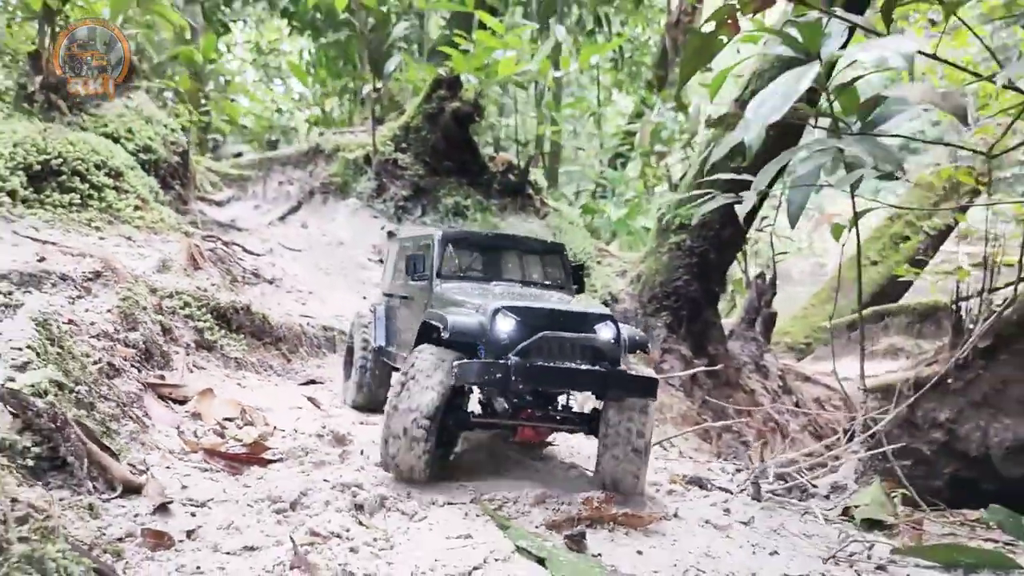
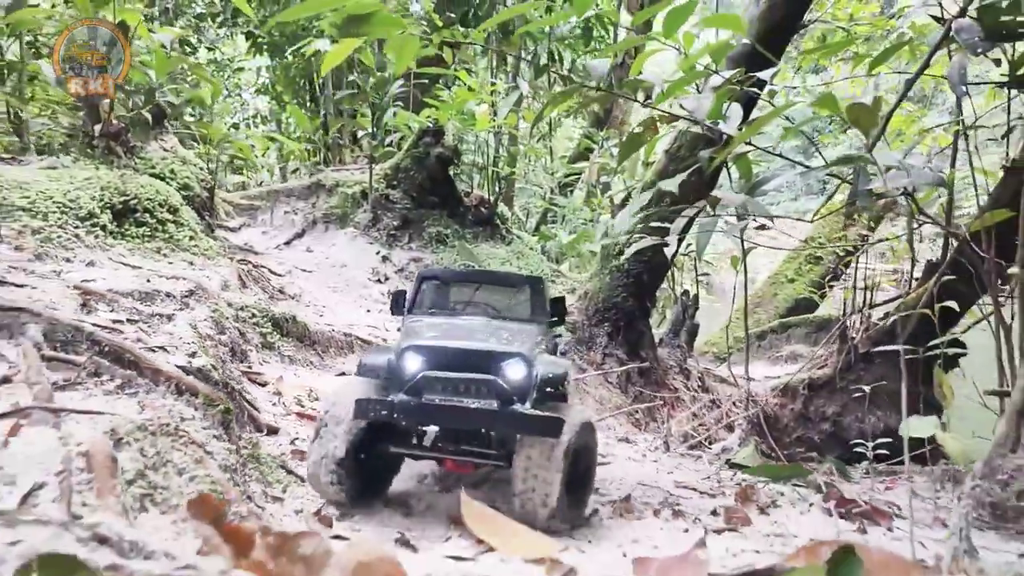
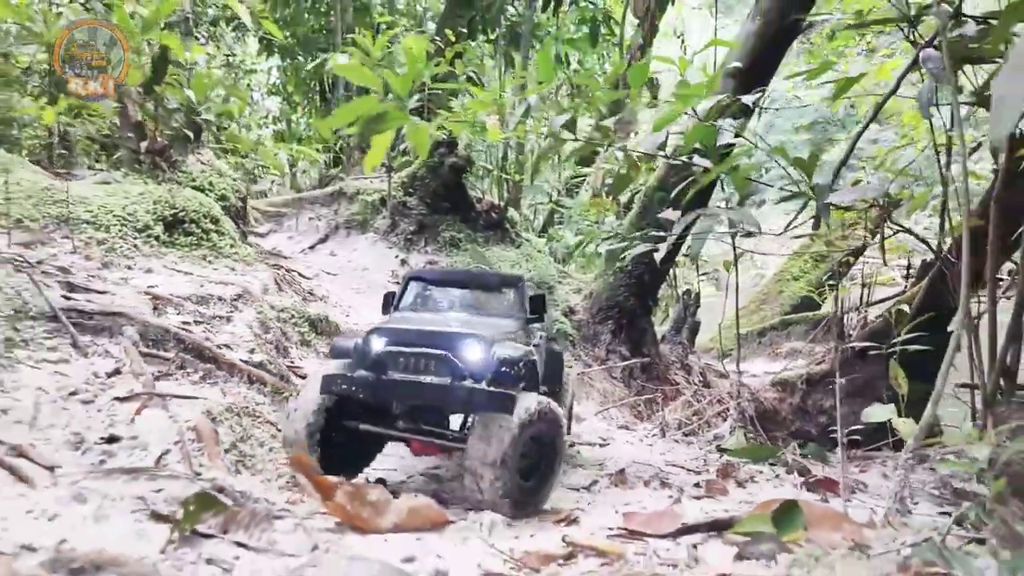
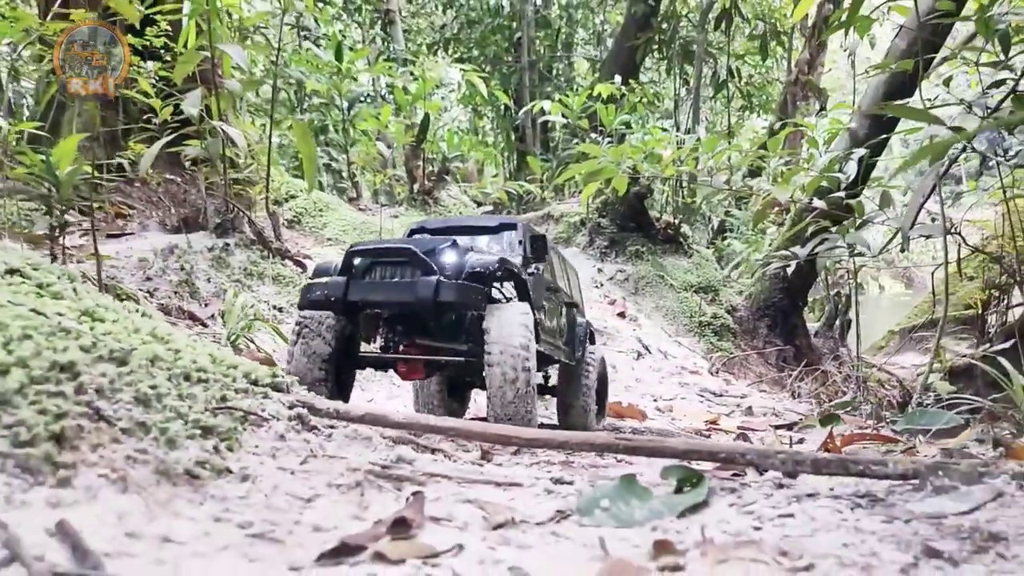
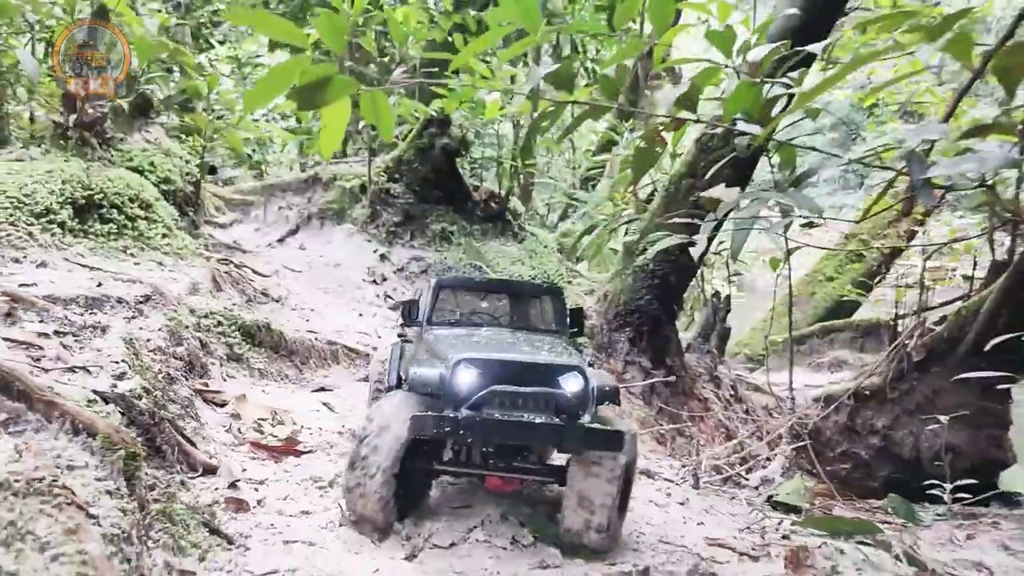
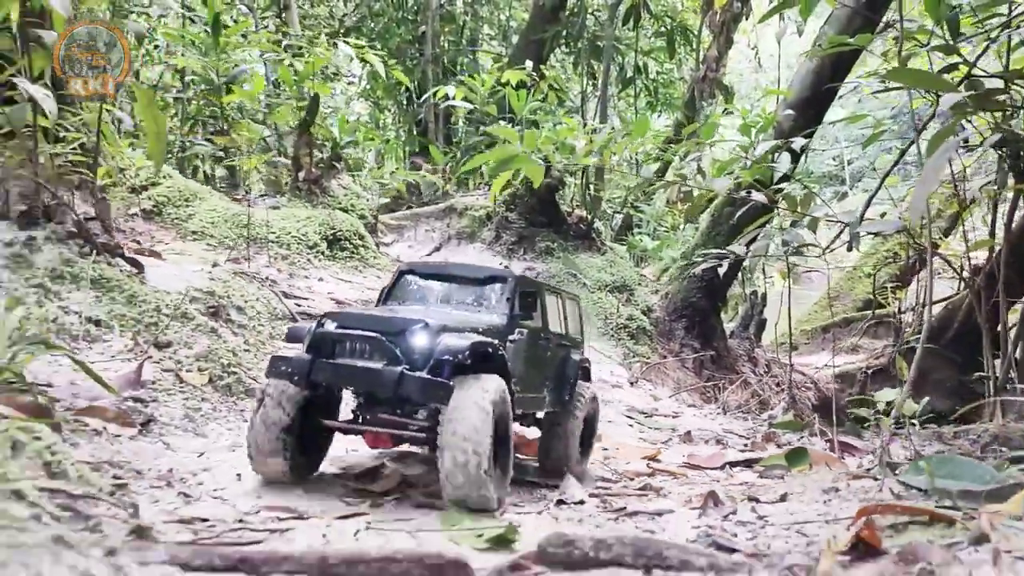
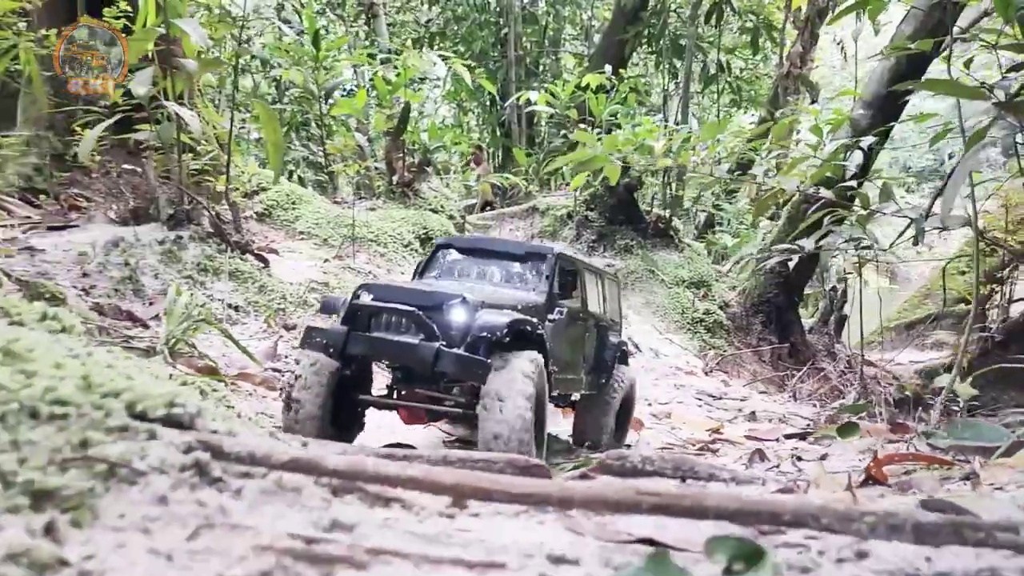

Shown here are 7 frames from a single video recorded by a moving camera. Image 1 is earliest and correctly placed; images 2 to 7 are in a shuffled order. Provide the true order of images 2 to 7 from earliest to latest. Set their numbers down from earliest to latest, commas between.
5, 2, 3, 6, 7, 4
